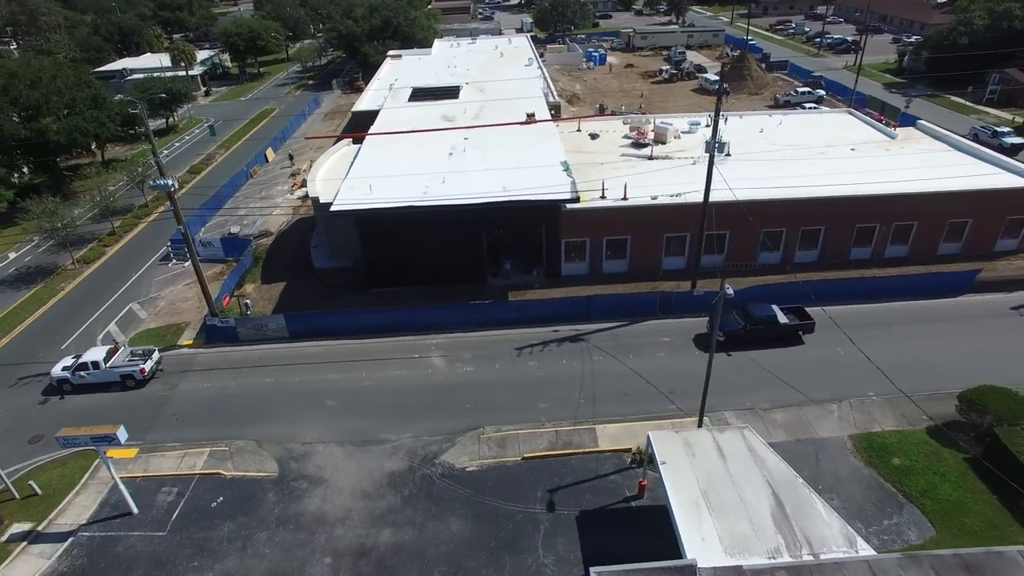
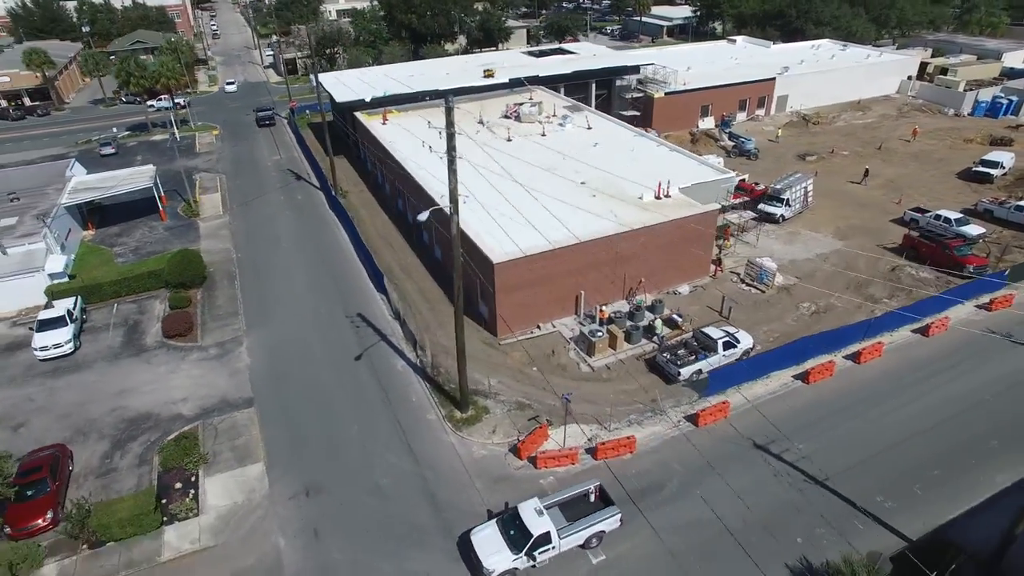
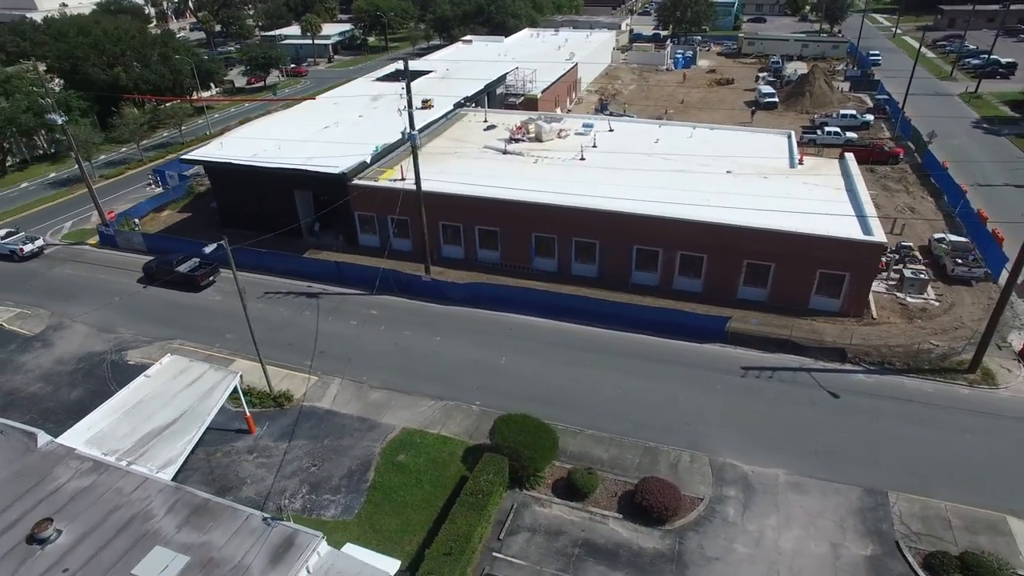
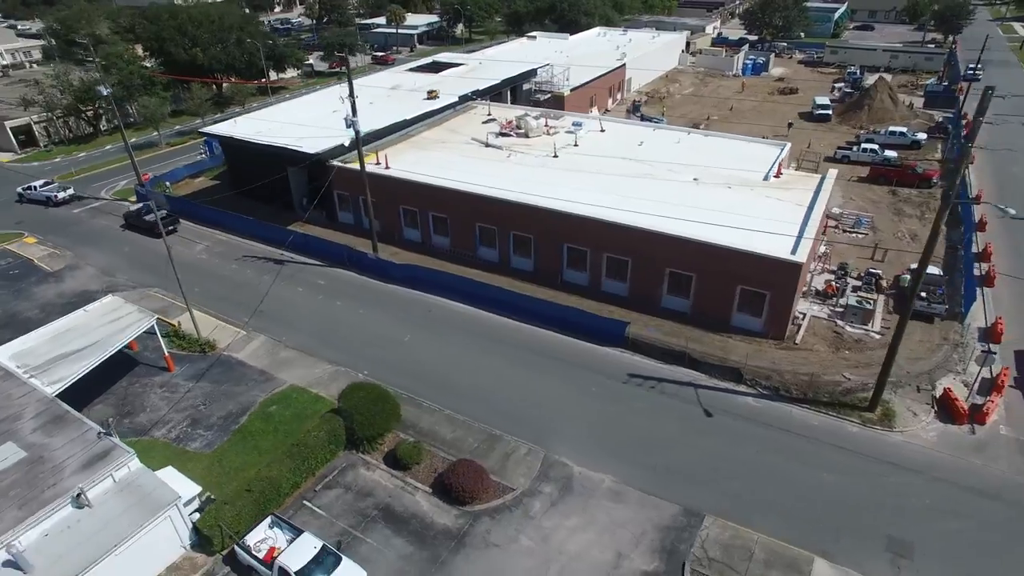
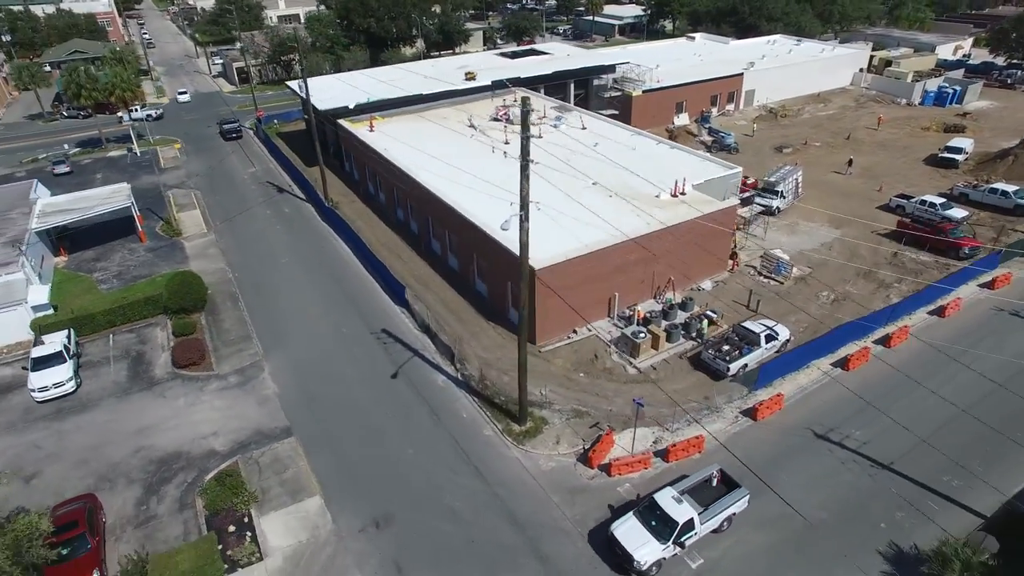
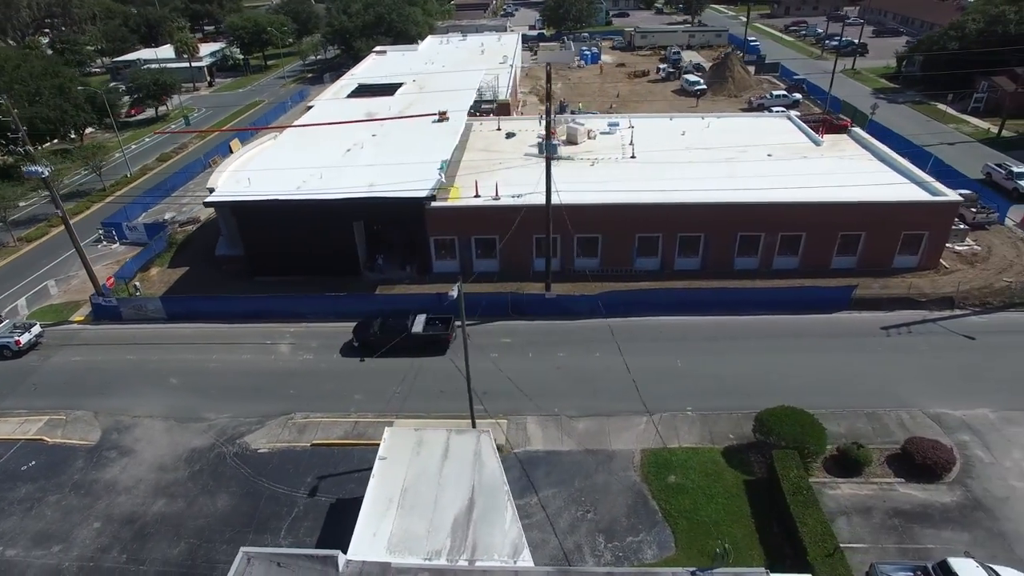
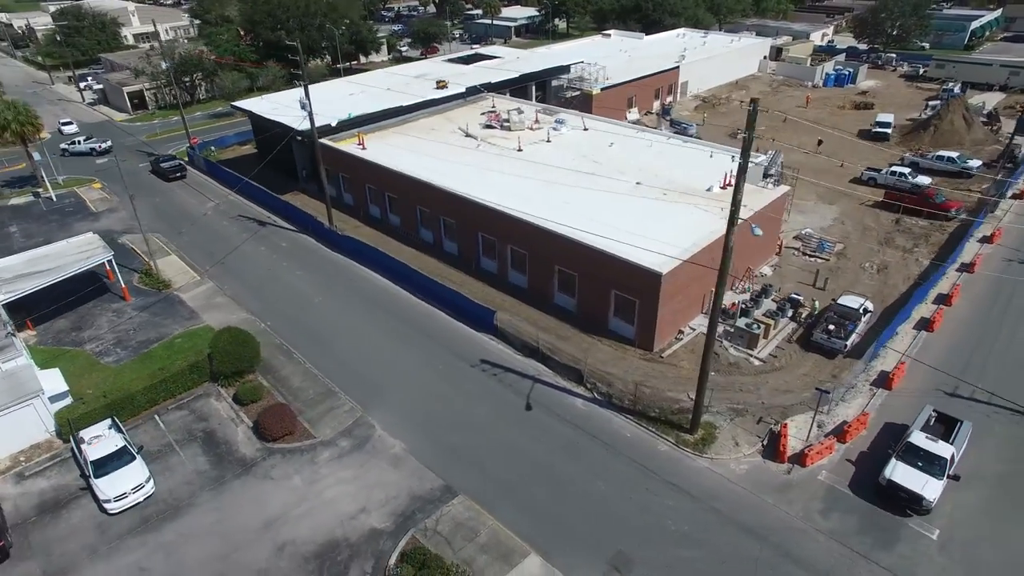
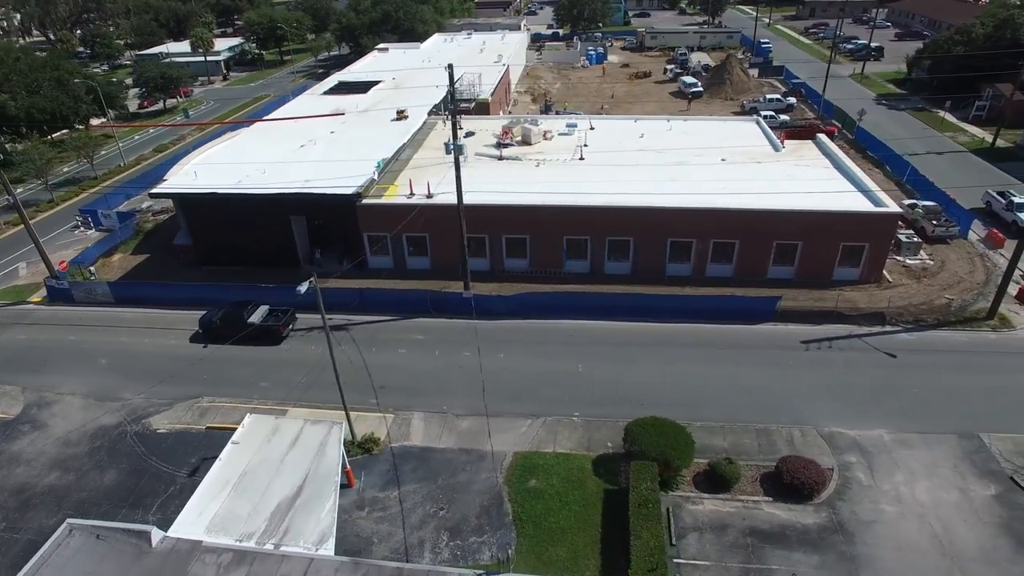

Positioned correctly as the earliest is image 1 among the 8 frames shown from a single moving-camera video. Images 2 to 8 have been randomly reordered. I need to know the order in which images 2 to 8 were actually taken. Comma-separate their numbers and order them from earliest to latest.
6, 8, 3, 4, 7, 5, 2
